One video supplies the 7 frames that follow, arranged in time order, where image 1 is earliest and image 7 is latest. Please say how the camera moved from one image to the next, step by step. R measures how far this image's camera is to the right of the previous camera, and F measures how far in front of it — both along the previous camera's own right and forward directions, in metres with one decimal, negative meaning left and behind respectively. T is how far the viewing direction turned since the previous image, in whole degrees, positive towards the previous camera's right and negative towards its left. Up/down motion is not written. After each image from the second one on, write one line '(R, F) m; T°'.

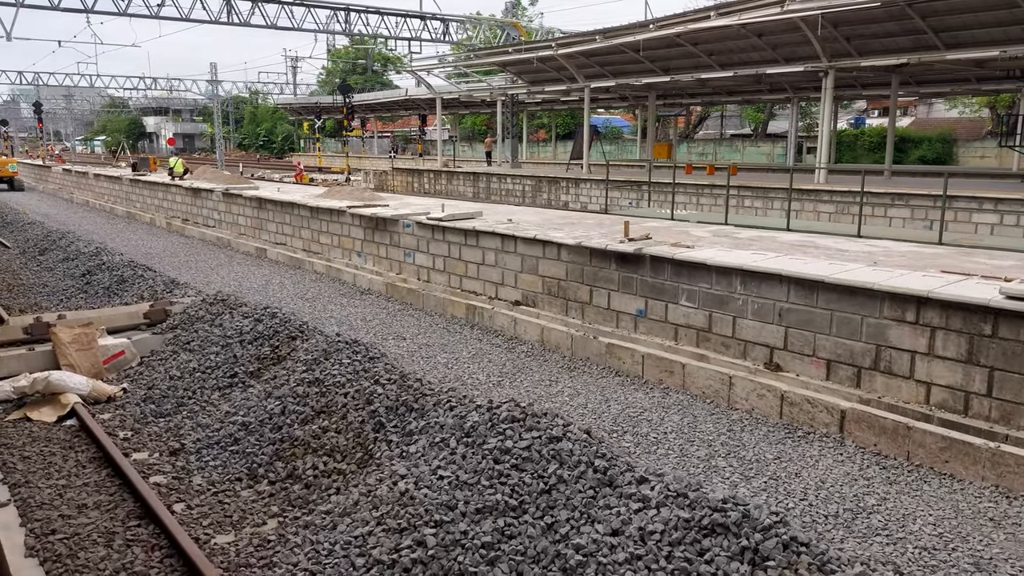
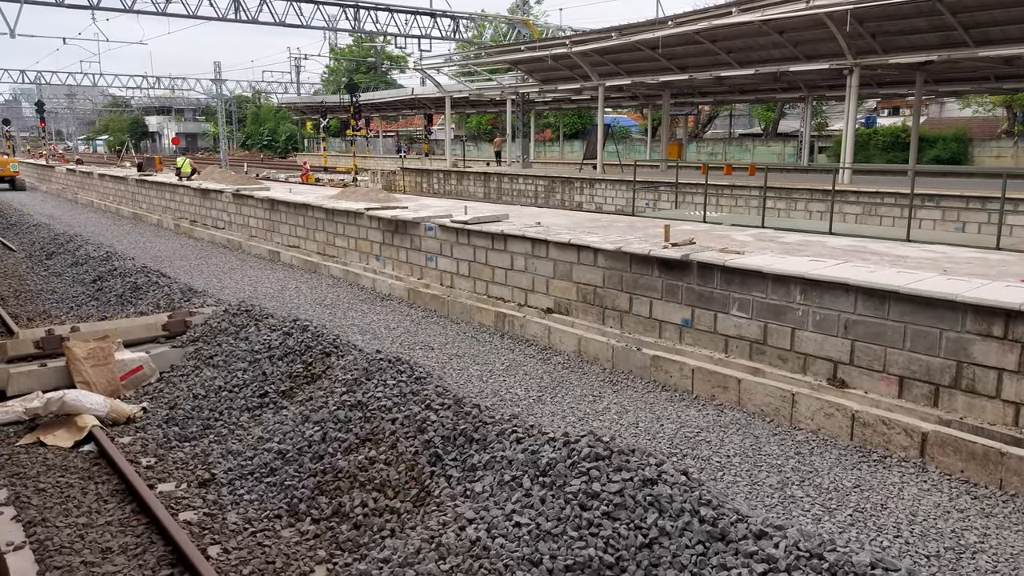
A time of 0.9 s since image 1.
(-0.4, +0.5) m; 0°
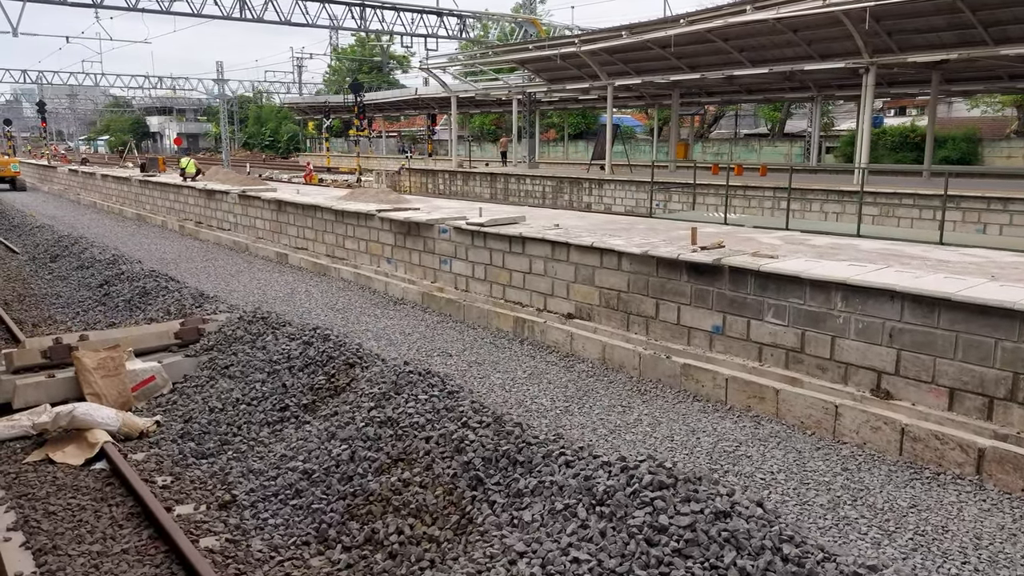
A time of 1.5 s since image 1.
(-0.3, +0.3) m; 0°
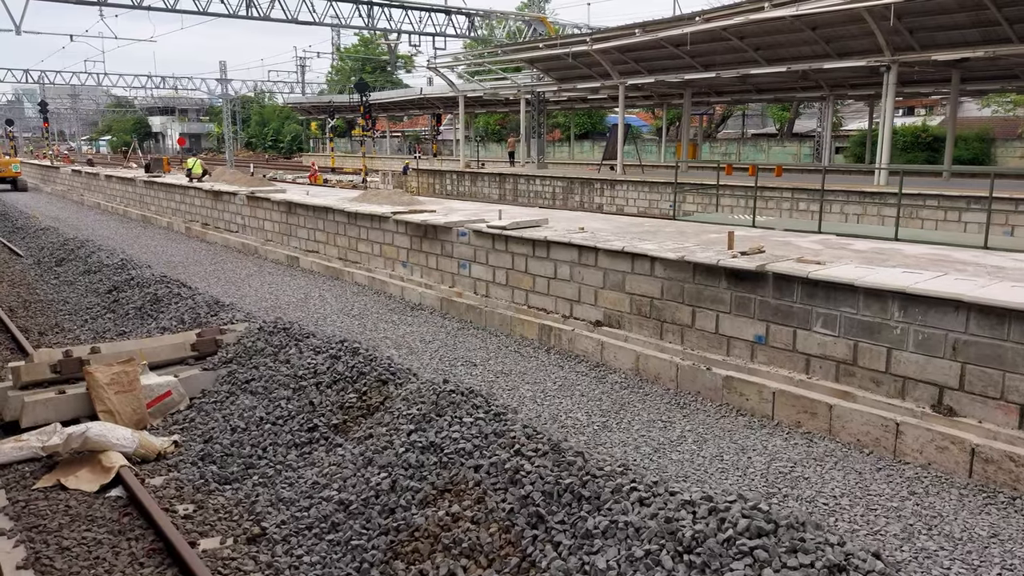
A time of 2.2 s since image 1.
(-0.3, +0.4) m; 0°
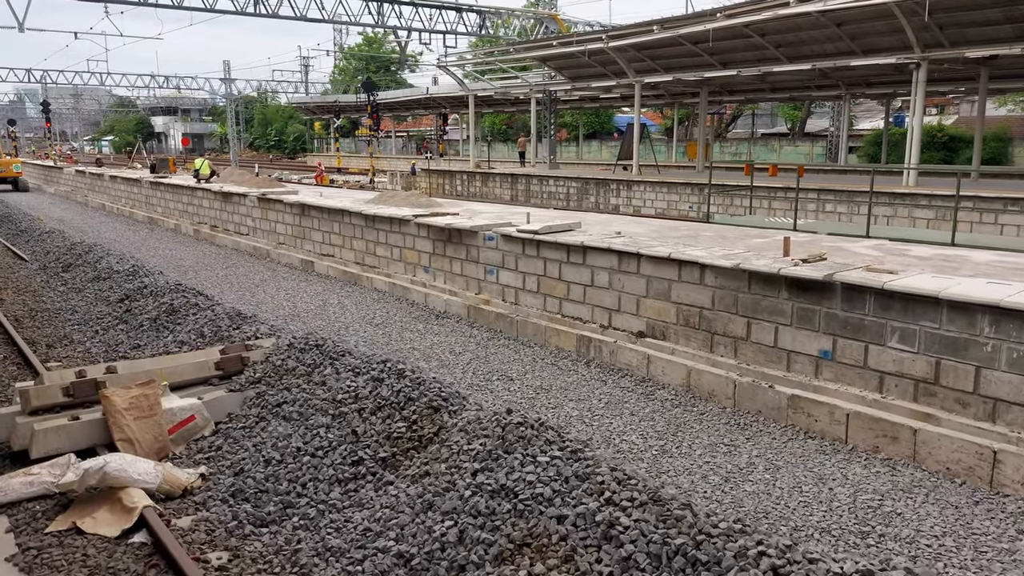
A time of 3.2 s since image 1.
(-0.4, +0.5) m; 0°
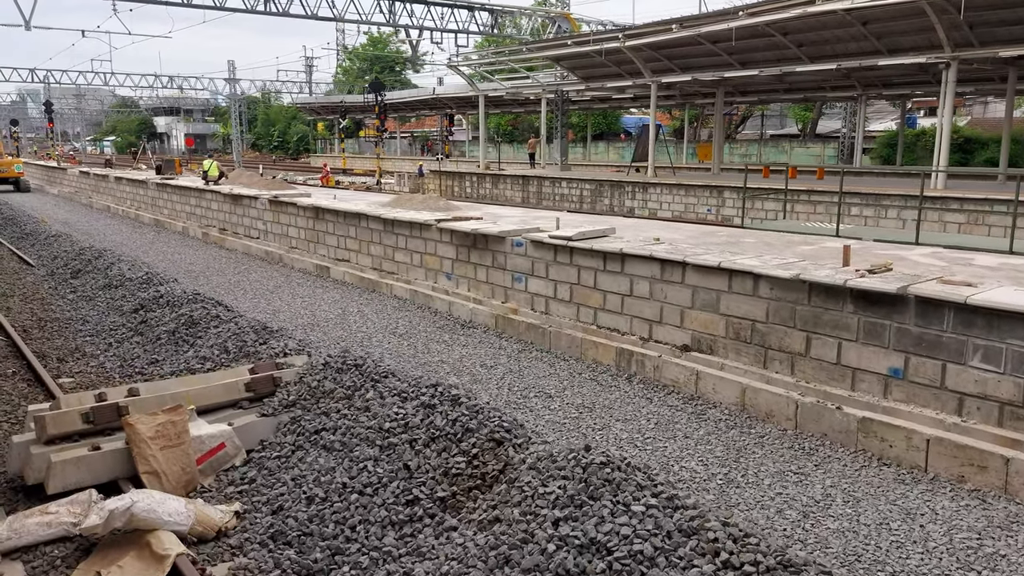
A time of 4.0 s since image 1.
(-0.4, +0.5) m; 0°
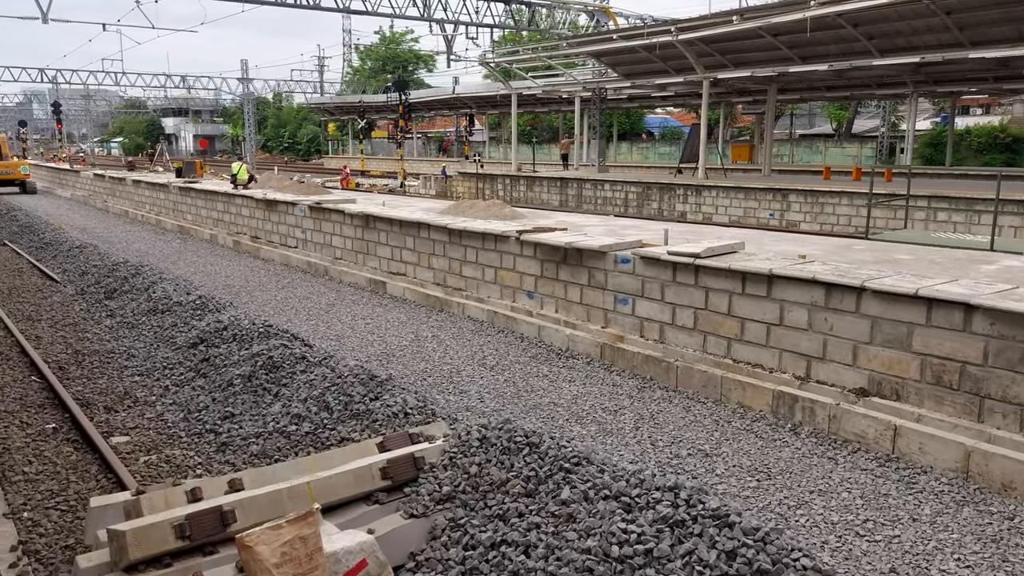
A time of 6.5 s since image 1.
(-1.3, +1.4) m; 0°
